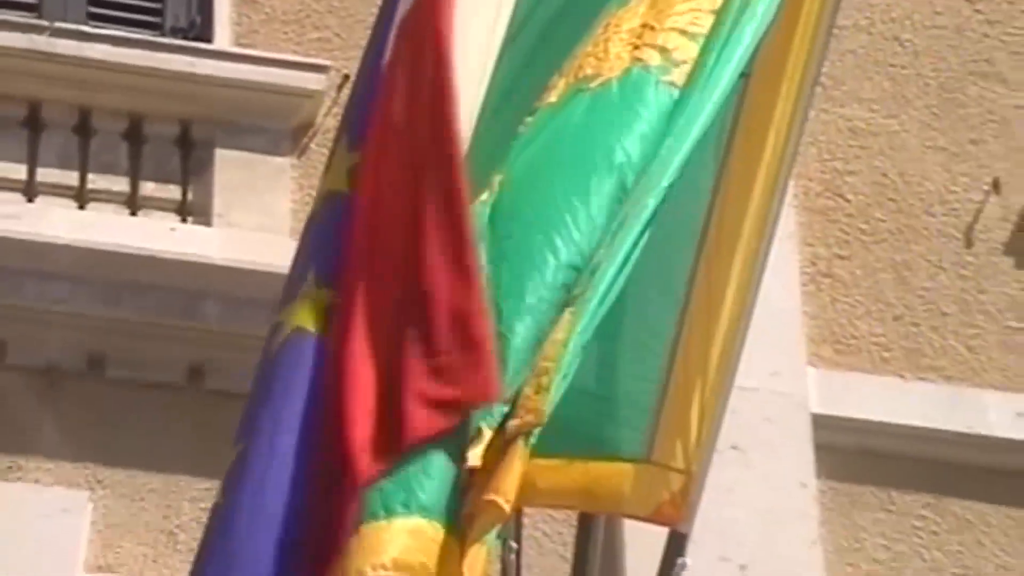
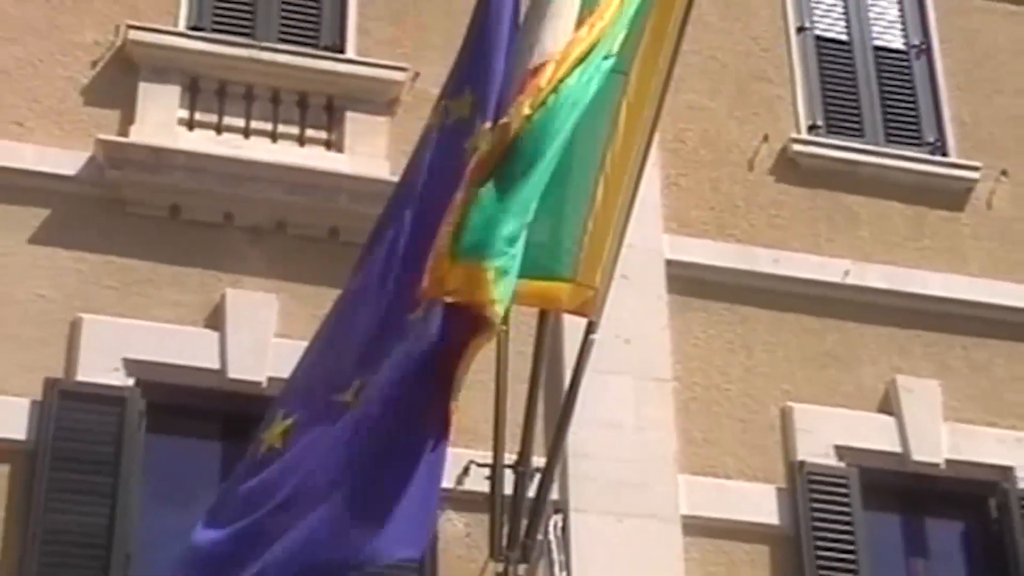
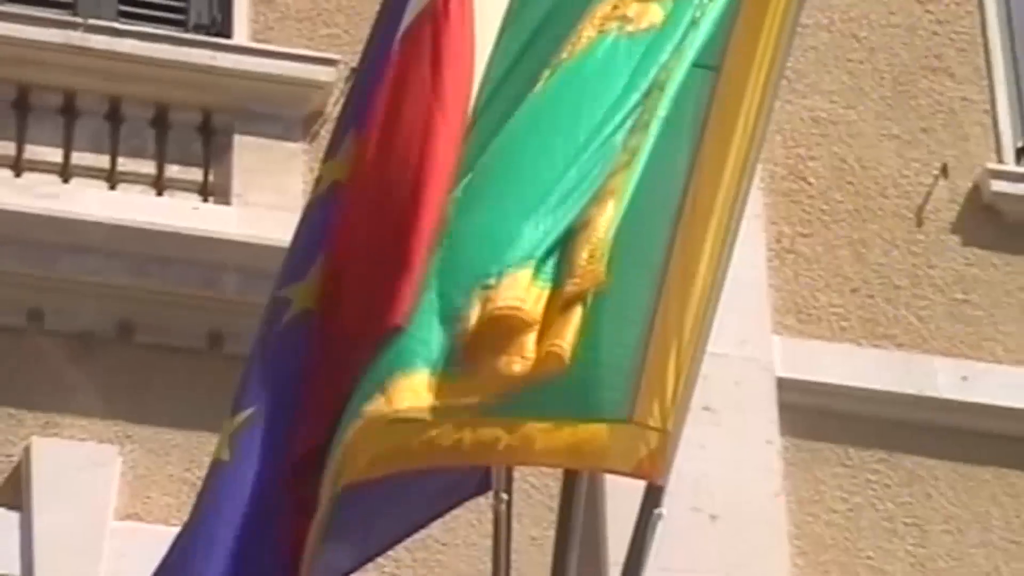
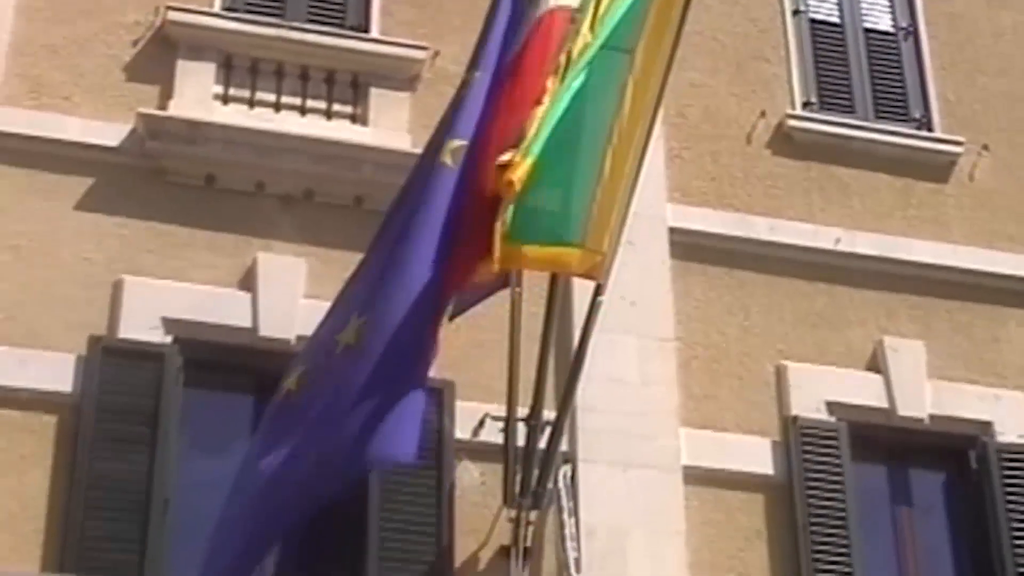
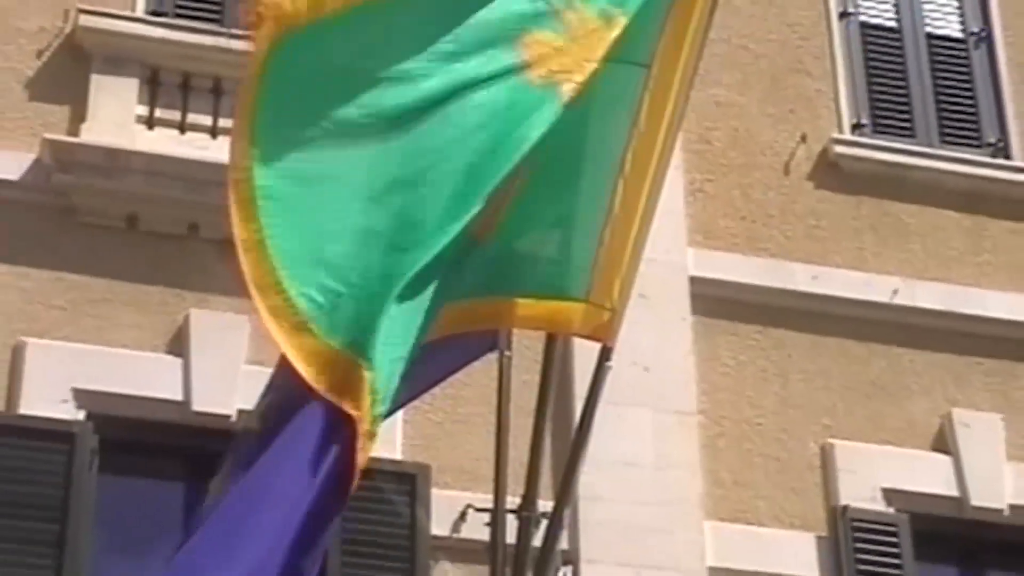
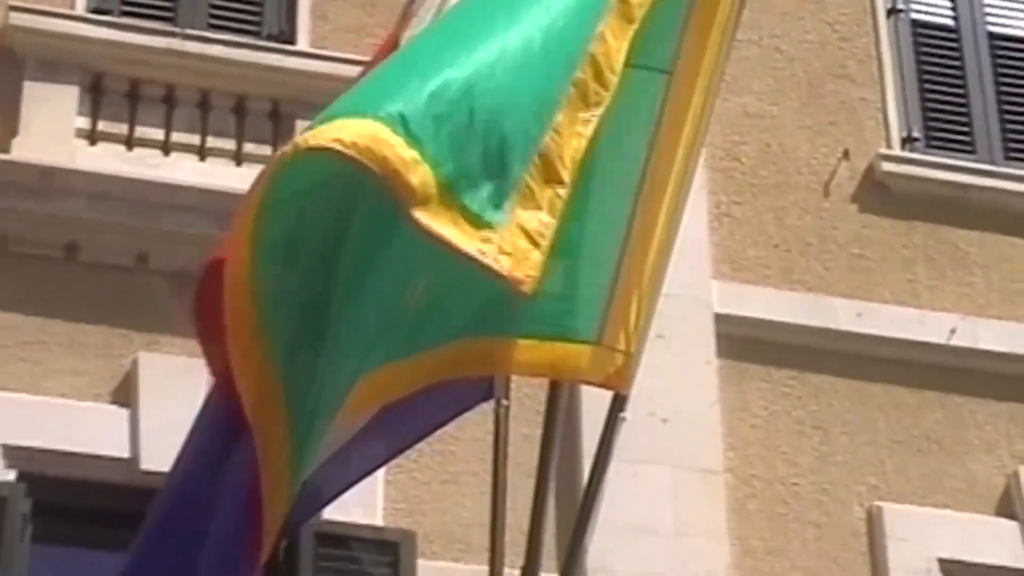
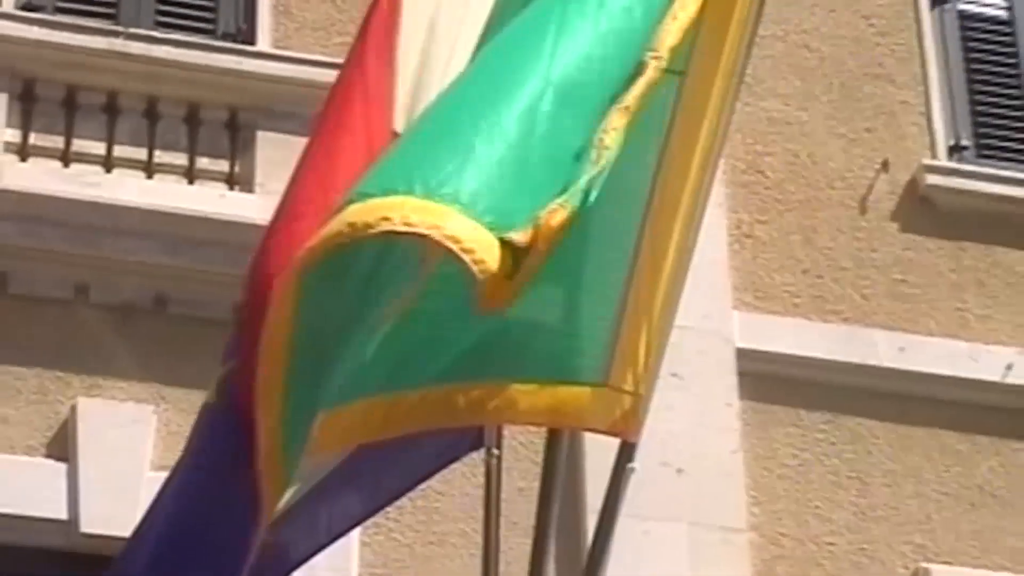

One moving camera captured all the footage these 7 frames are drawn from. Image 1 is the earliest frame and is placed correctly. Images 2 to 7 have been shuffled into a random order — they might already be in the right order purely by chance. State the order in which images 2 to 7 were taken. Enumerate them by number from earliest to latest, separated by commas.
3, 7, 6, 5, 2, 4
